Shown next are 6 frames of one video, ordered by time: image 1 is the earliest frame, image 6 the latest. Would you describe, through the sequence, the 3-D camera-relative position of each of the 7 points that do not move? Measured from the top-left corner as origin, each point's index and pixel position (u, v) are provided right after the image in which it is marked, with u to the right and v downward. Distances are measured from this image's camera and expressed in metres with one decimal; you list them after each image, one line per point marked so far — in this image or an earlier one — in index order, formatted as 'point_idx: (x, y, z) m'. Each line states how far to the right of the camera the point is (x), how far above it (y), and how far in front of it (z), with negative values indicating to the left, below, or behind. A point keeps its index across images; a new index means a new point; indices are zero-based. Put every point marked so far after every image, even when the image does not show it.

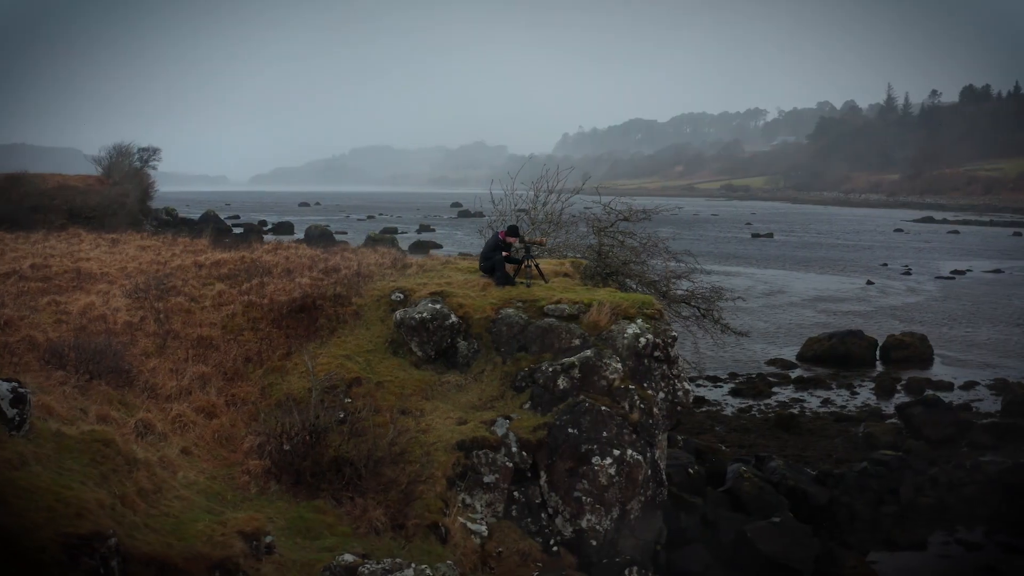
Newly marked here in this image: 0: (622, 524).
0: (+1.8, -3.7, +10.6) m
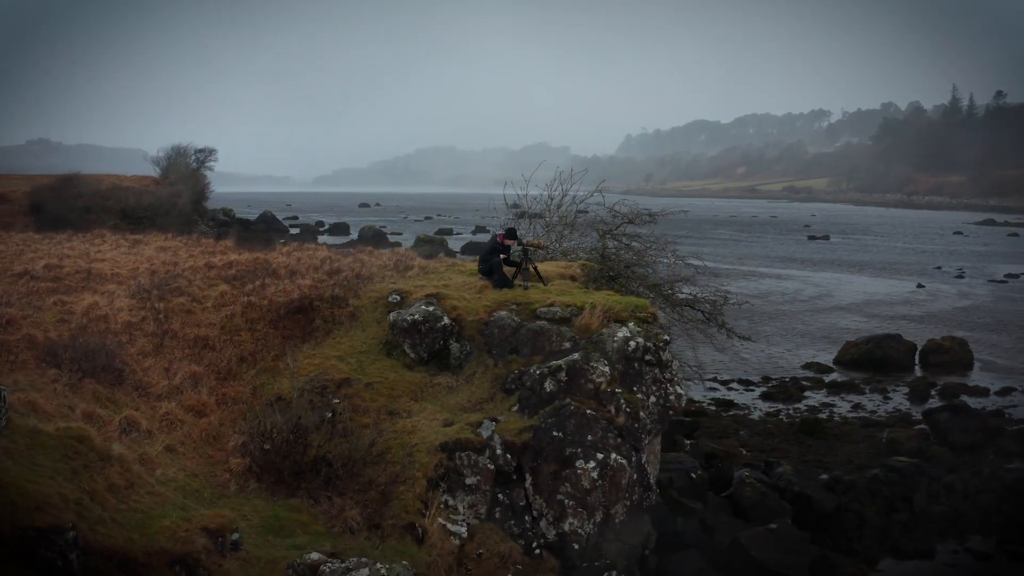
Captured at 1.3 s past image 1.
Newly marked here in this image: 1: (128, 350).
0: (+1.5, -3.8, +10.5) m
1: (-6.7, -1.1, +11.7) m
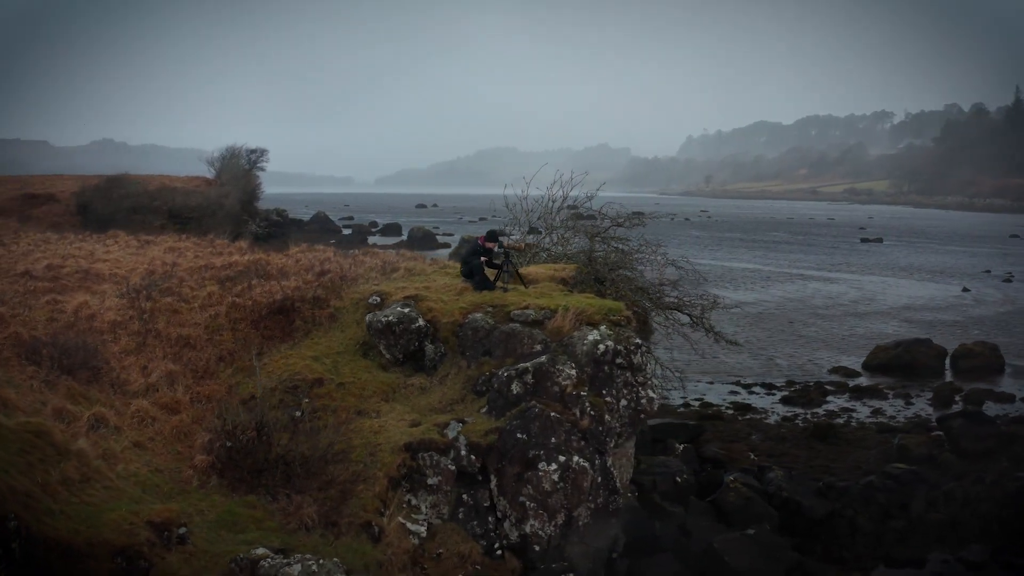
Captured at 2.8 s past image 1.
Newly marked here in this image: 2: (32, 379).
0: (+0.9, -3.9, +10.6) m
1: (-7.2, -1.1, +12.0) m
2: (-7.2, -1.4, +10.0) m
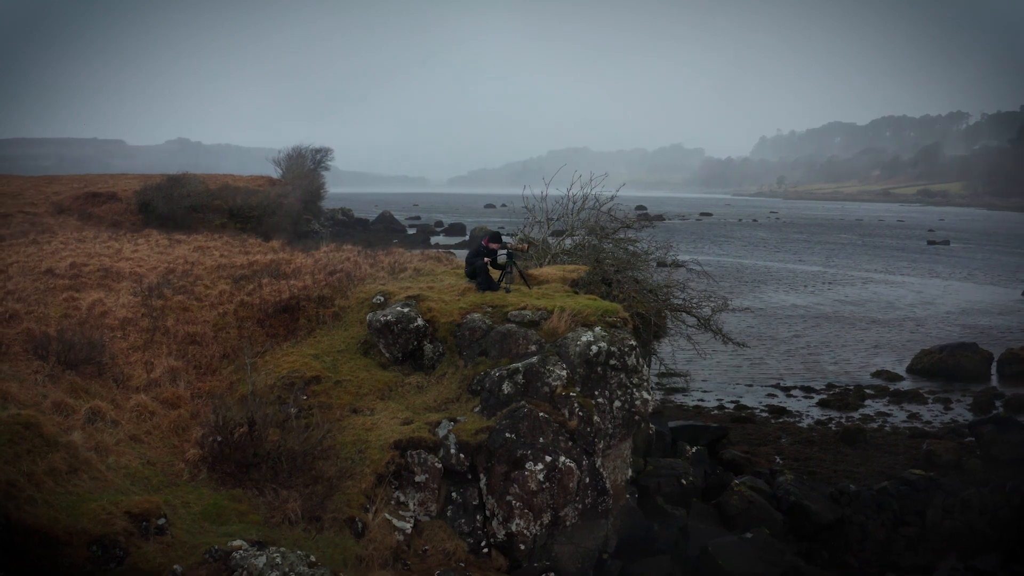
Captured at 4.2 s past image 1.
0: (+0.7, -3.9, +10.6) m
1: (-7.4, -1.1, +12.4) m
2: (-7.5, -1.3, +10.4) m
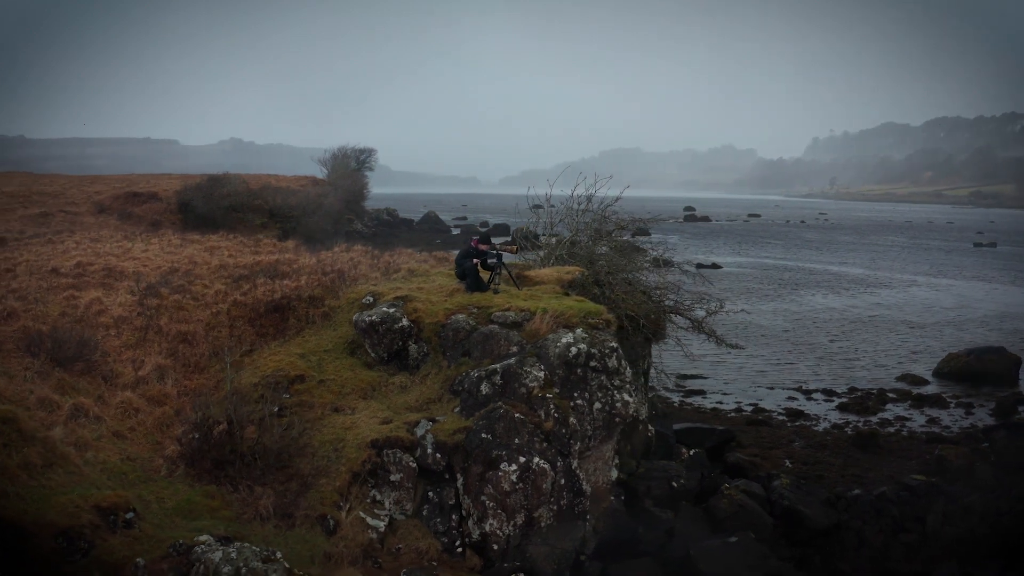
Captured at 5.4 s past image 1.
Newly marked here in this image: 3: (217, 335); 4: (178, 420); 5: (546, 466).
0: (+0.3, -3.9, +10.7) m
1: (-7.7, -1.0, +12.8) m
2: (-7.9, -1.3, +10.8) m
3: (-6.1, -1.0, +13.7) m
4: (-5.5, -2.2, +10.9) m
5: (+0.6, -2.9, +10.8) m
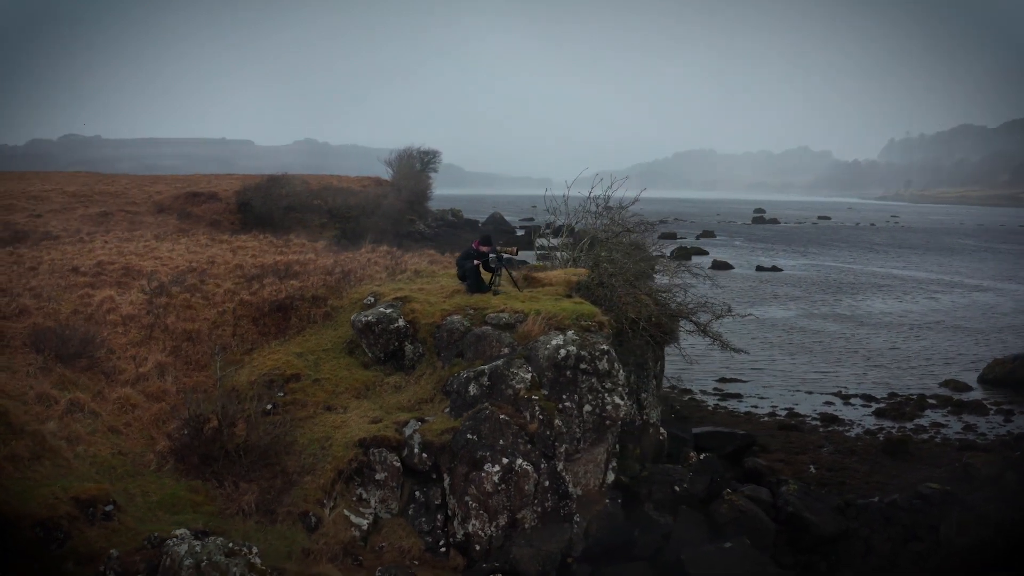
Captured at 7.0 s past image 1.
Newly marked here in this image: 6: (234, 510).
0: (0.0, -3.9, +10.7) m
1: (-7.8, -1.0, +13.2) m
2: (-8.1, -1.3, +11.2) m
3: (-6.2, -1.0, +14.0) m
4: (-5.7, -2.2, +11.2) m
5: (+0.3, -2.9, +10.8) m
6: (-3.9, -3.1, +9.4) m
